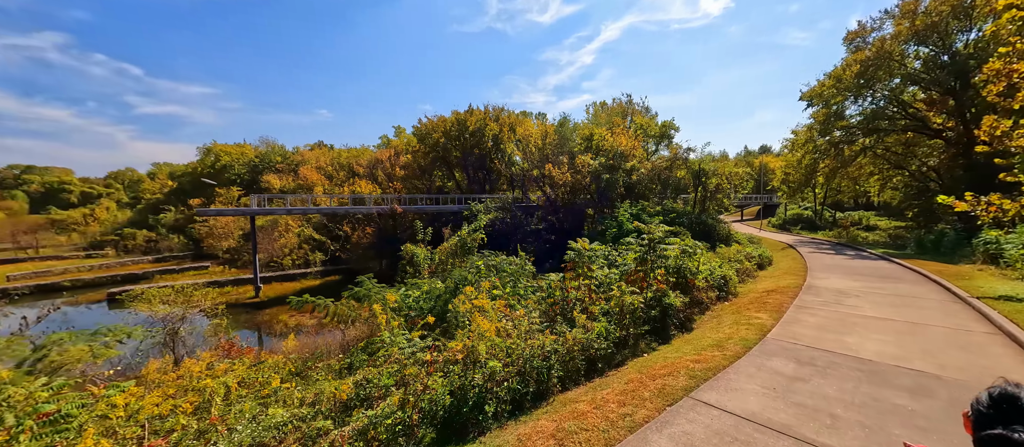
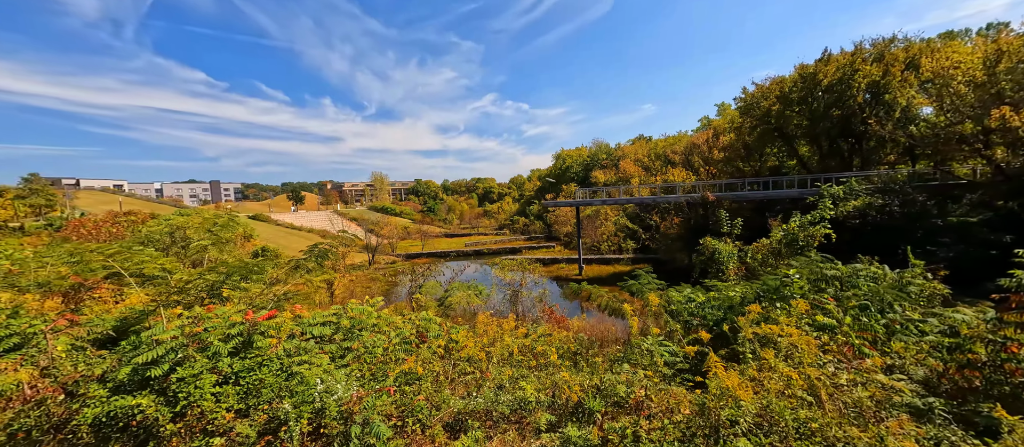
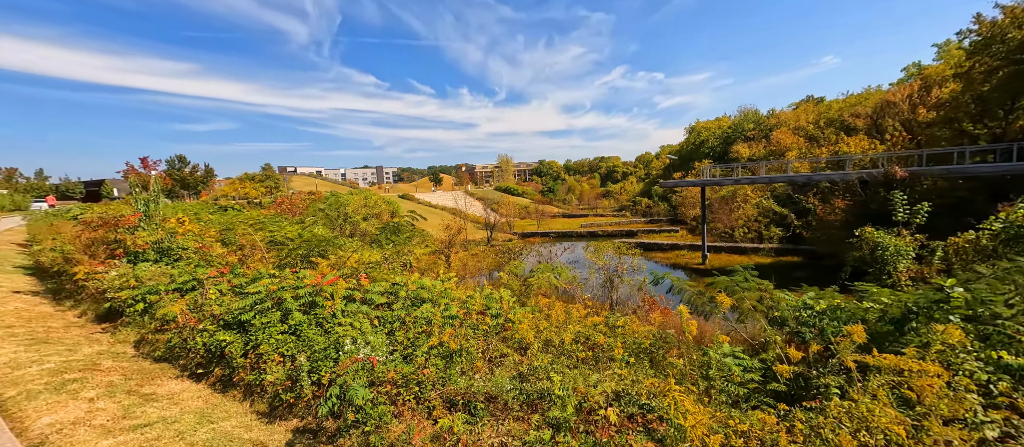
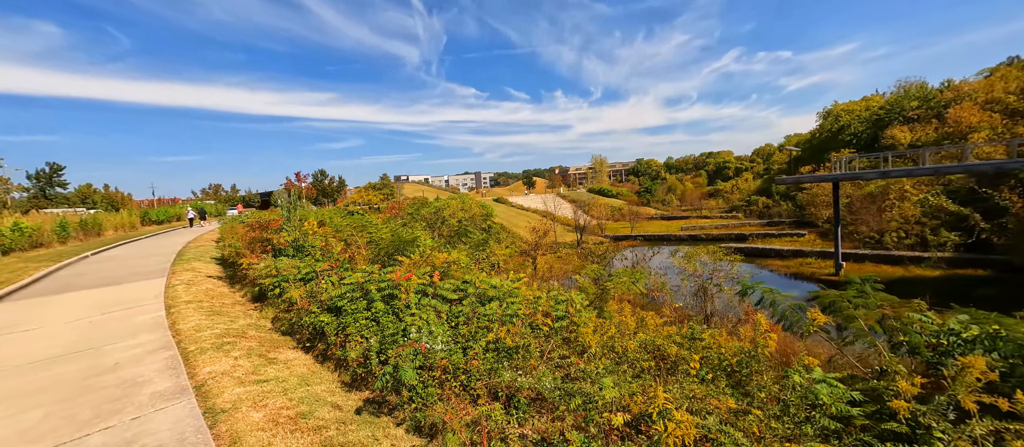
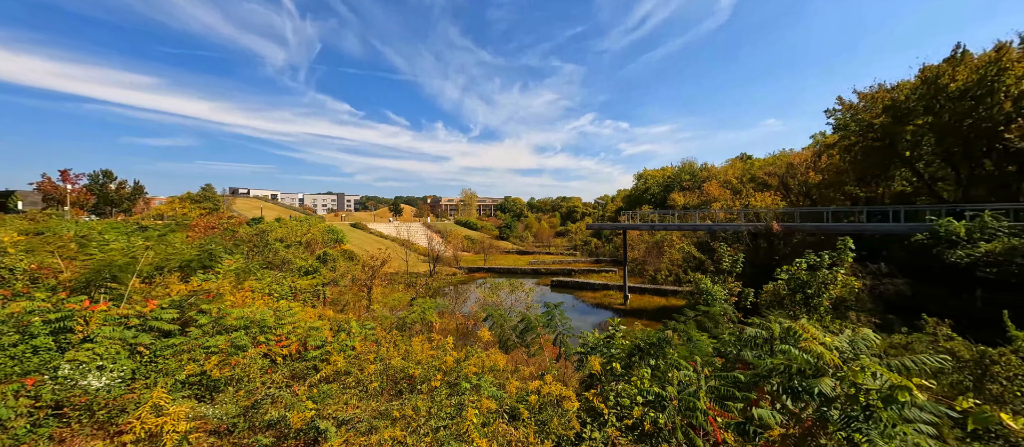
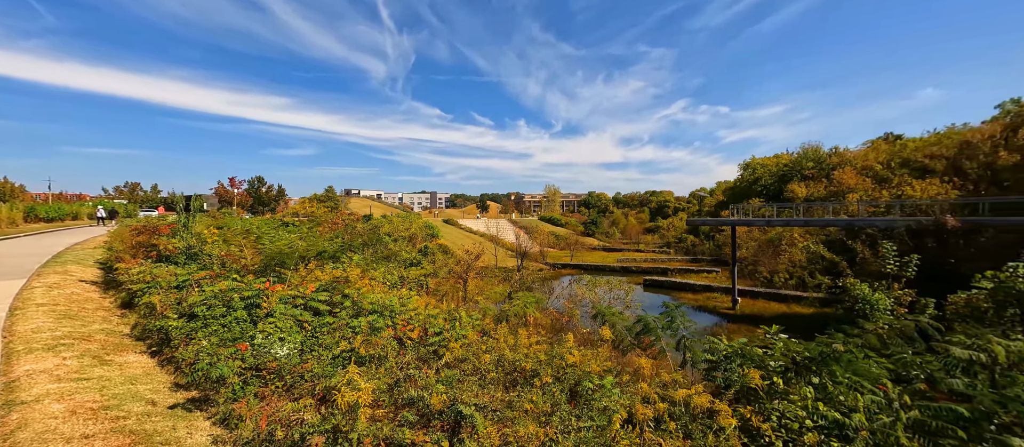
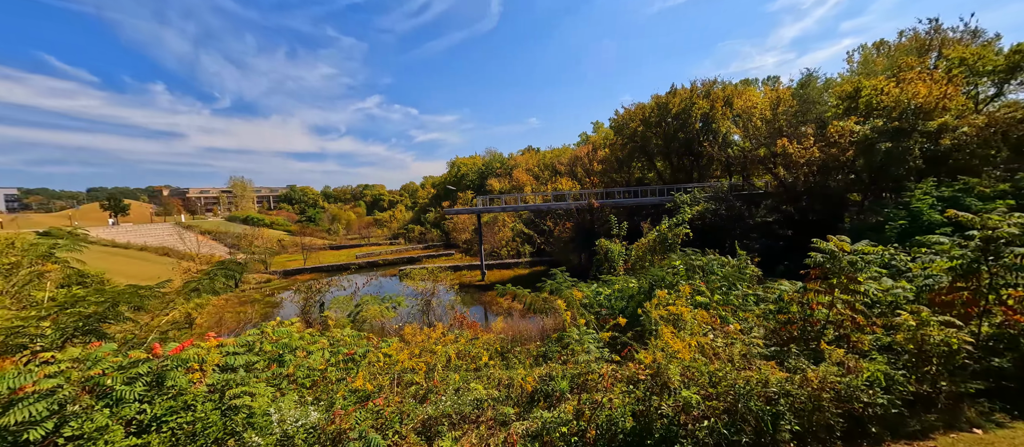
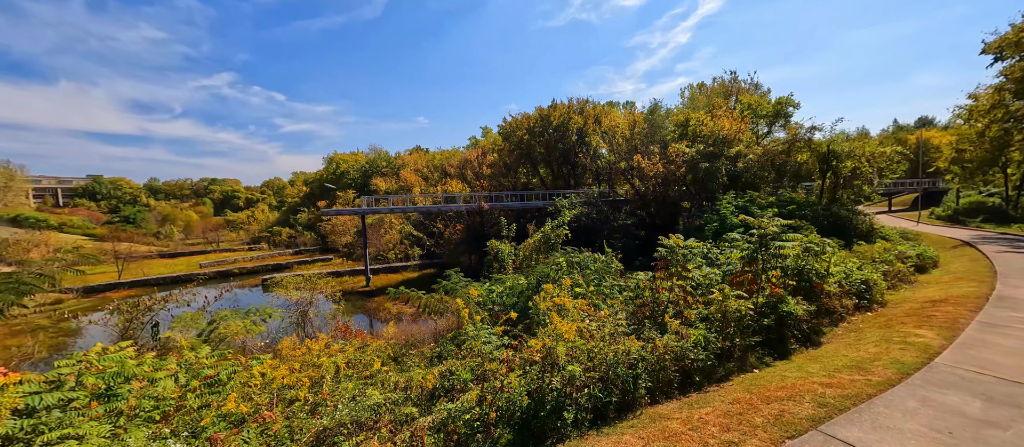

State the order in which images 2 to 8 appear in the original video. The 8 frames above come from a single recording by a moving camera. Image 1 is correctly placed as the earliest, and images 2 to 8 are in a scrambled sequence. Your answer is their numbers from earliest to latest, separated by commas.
8, 7, 2, 3, 4, 6, 5
